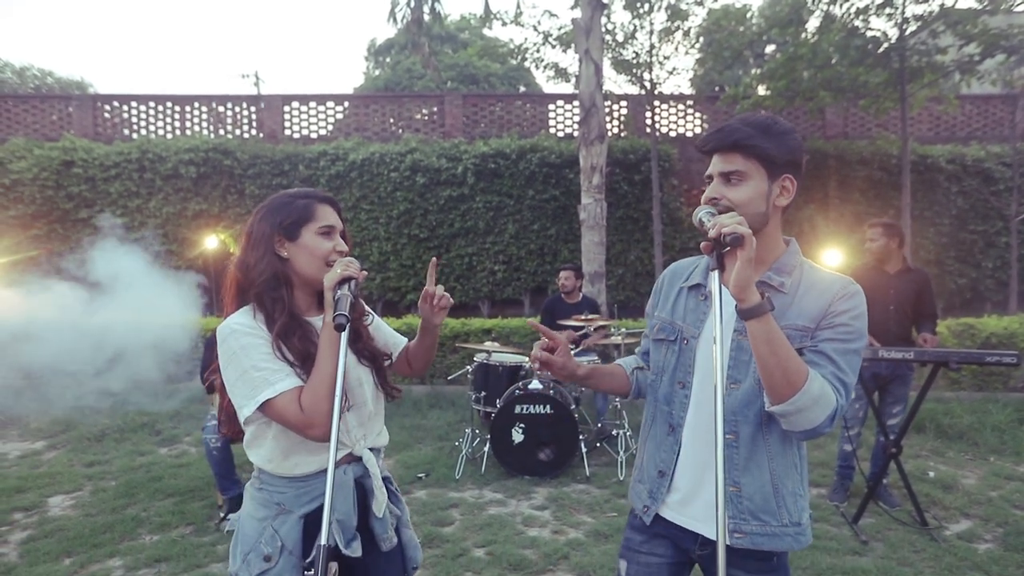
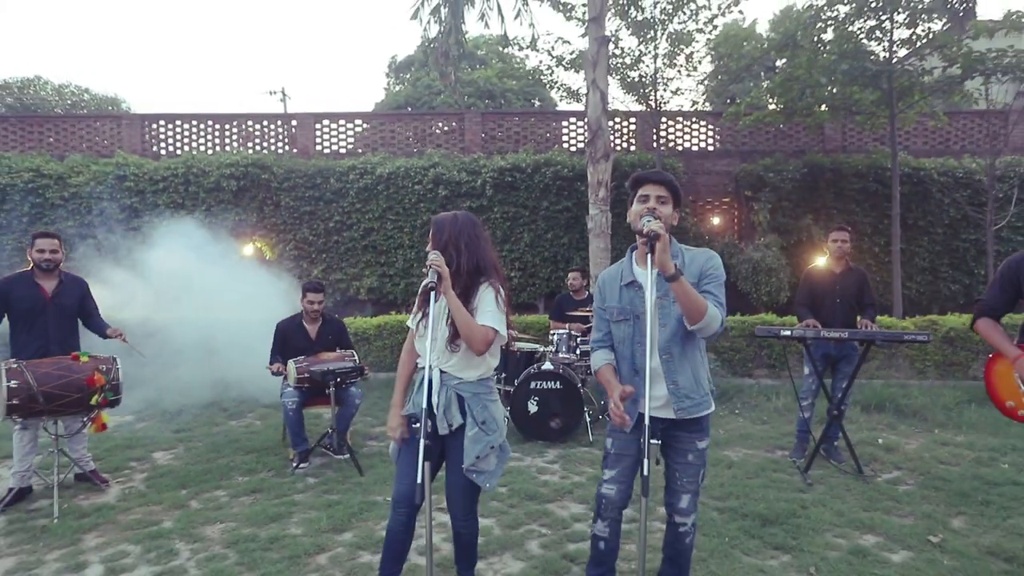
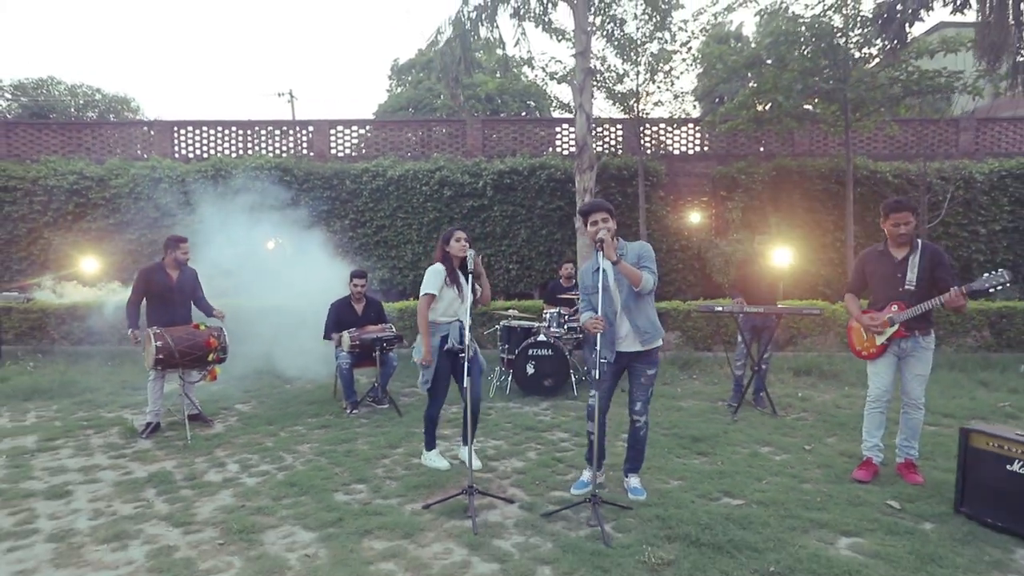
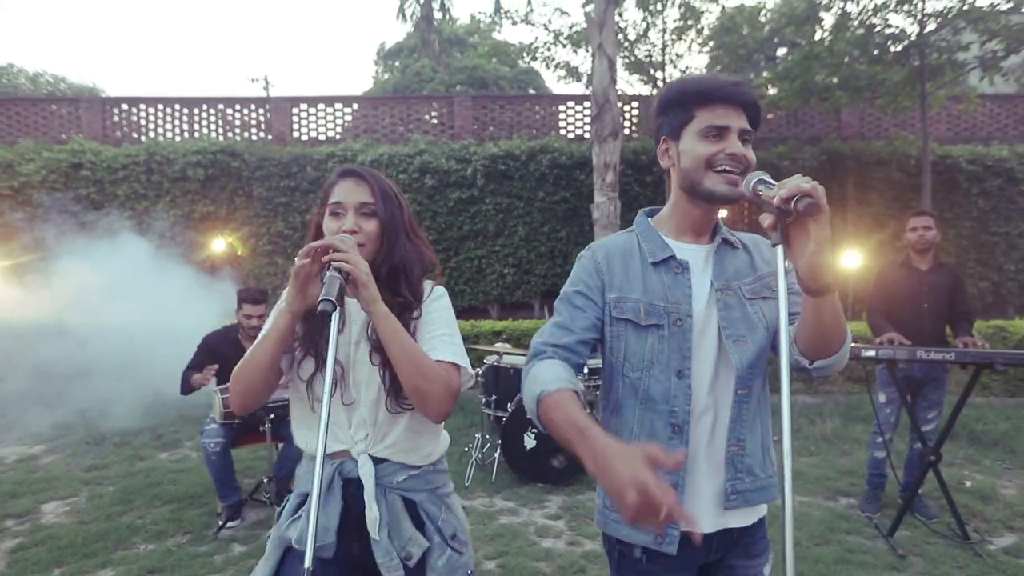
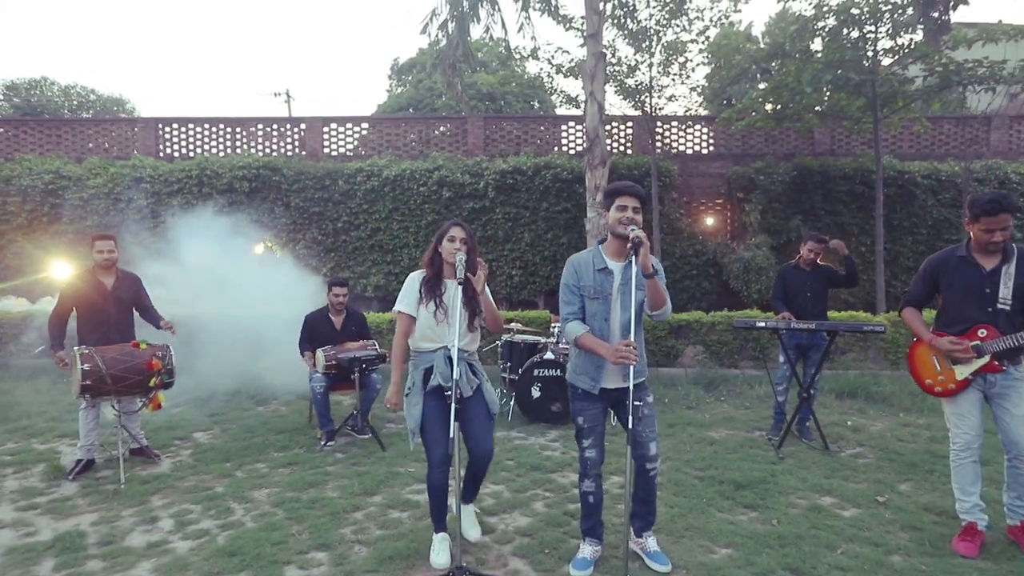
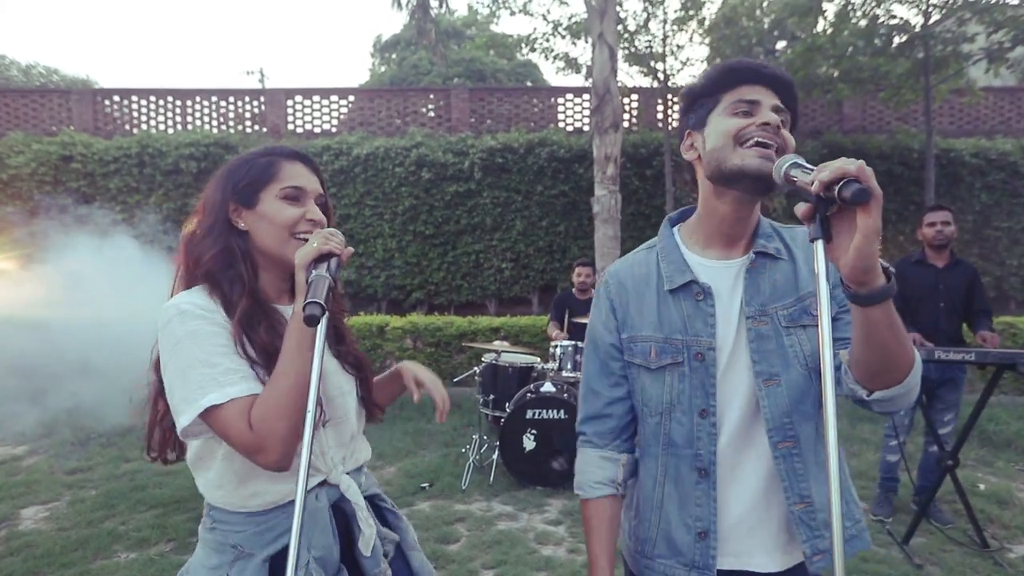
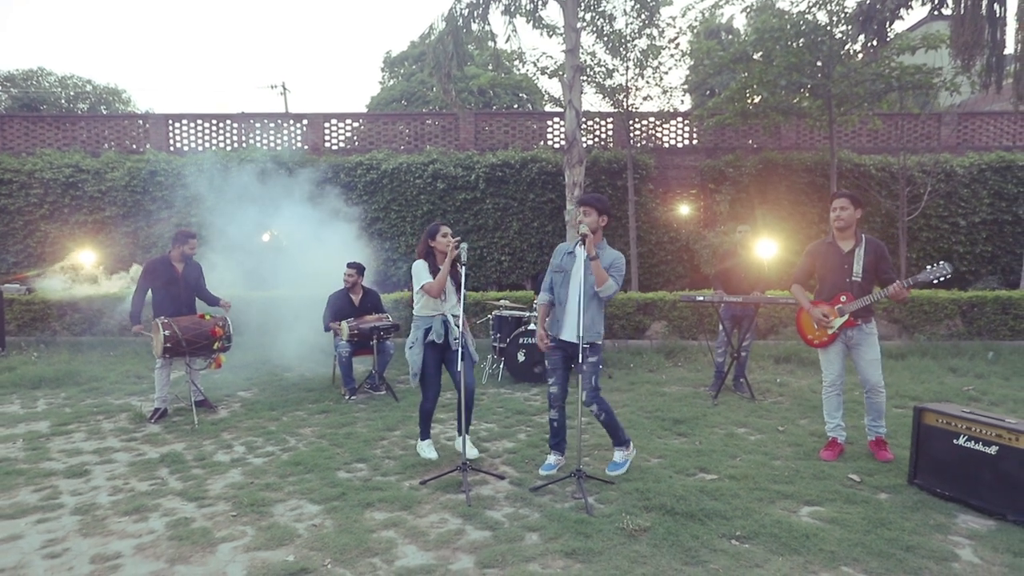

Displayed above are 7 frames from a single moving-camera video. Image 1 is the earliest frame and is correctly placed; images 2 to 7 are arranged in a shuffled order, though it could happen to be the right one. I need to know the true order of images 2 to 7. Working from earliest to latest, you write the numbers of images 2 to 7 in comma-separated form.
6, 4, 2, 5, 3, 7
